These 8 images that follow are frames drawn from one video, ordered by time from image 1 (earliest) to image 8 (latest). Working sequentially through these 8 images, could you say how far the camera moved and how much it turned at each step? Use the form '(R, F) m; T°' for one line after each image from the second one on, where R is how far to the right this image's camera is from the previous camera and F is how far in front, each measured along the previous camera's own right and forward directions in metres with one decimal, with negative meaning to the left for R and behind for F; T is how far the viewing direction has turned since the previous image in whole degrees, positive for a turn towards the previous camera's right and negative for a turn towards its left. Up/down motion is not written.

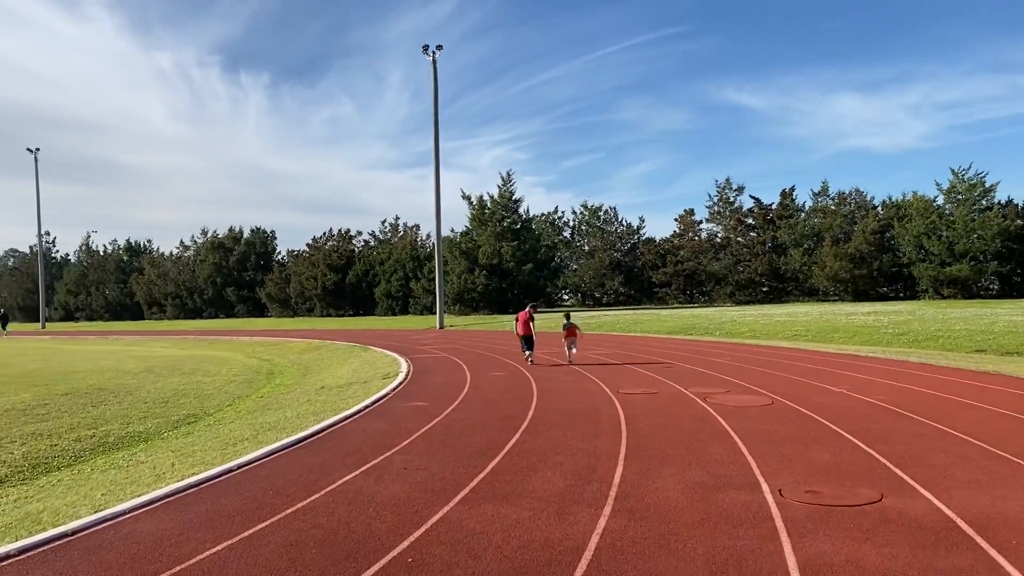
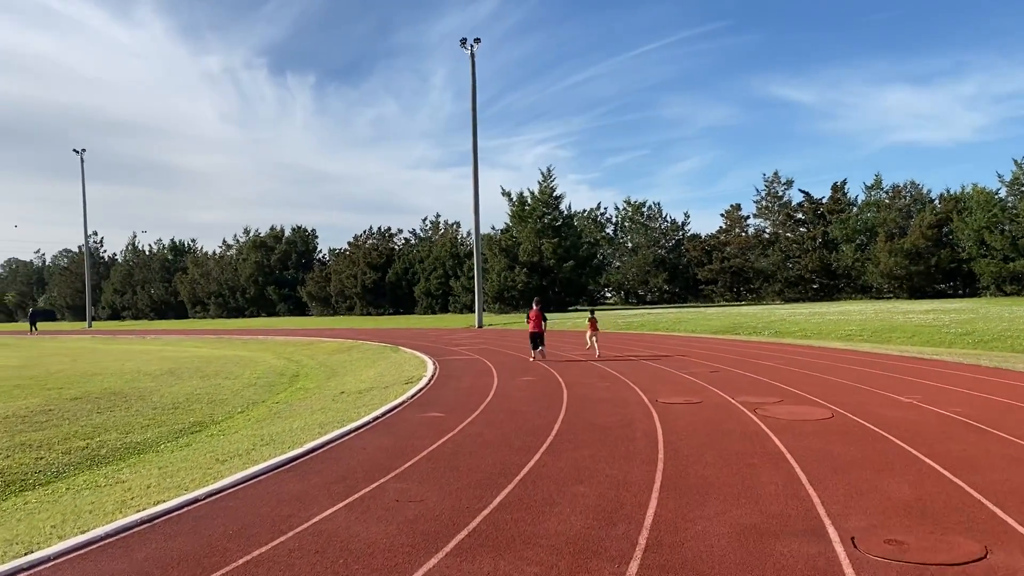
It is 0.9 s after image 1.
(+0.2, +1.2) m; -3°
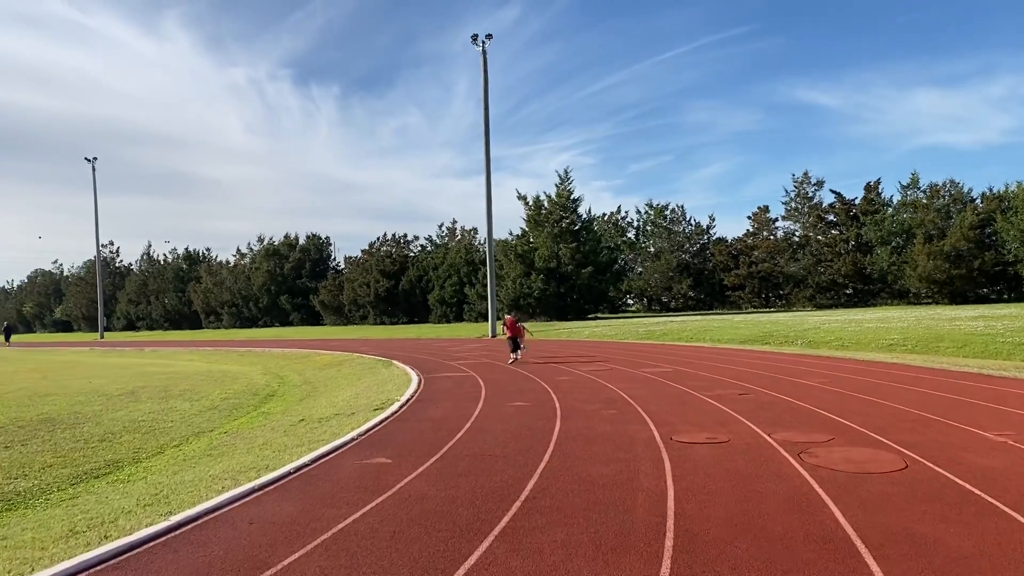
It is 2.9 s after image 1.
(+0.6, +2.5) m; -2°
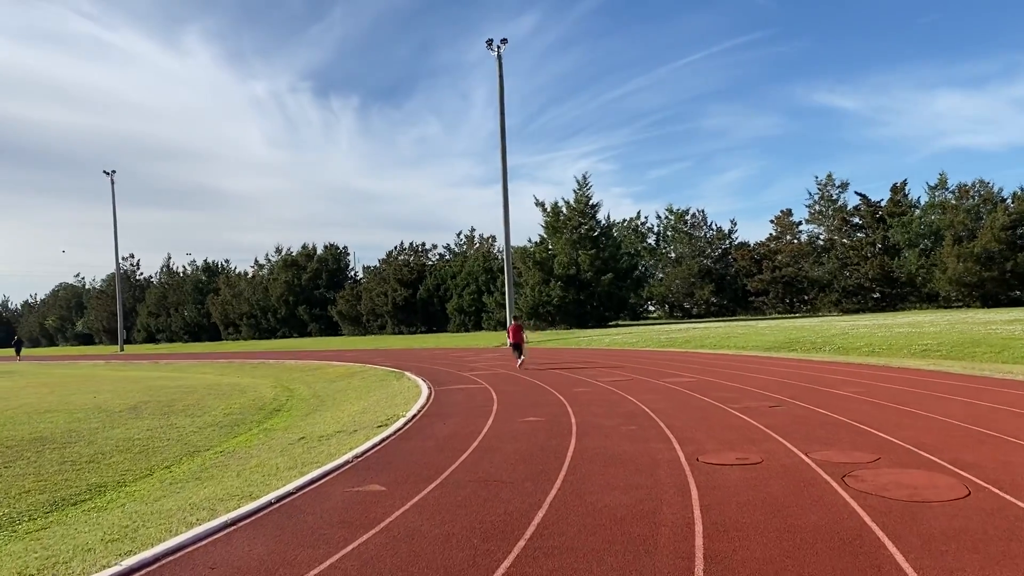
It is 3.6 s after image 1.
(+0.1, +0.9) m; -1°
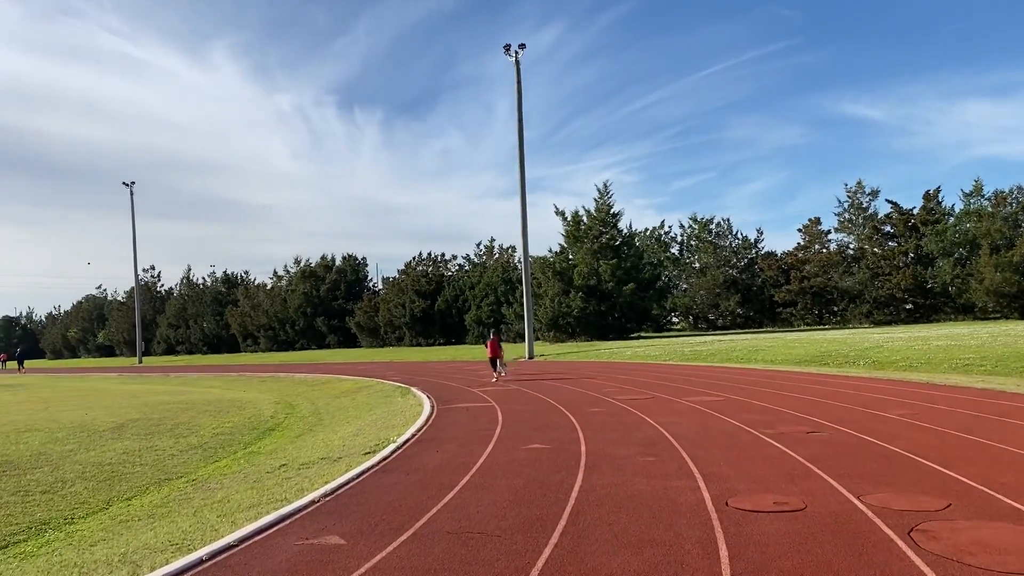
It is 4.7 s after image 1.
(+0.3, +1.3) m; -2°
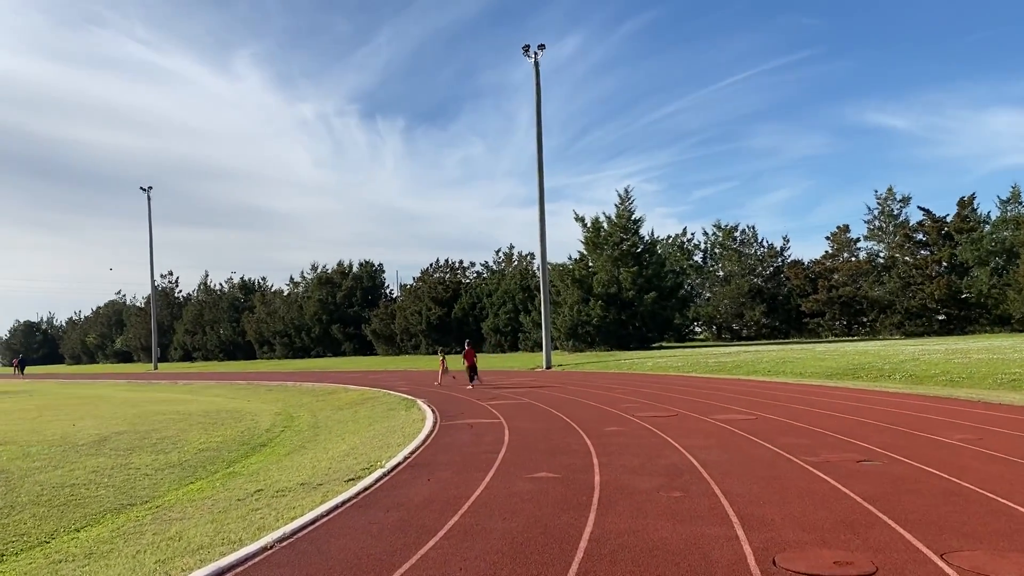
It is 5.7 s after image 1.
(+0.2, +1.4) m; -1°
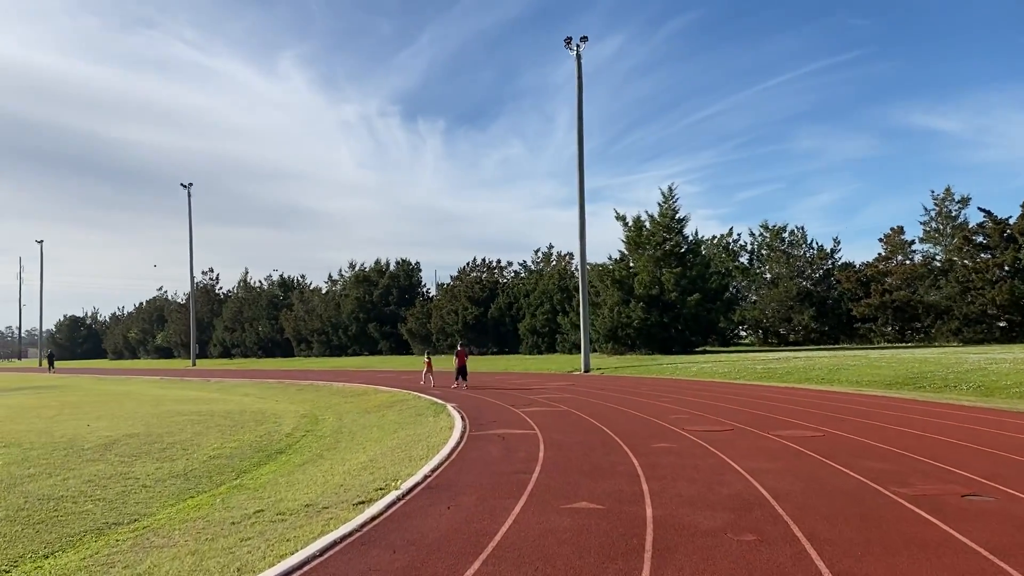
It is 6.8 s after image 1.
(0.0, +1.4) m; -3°
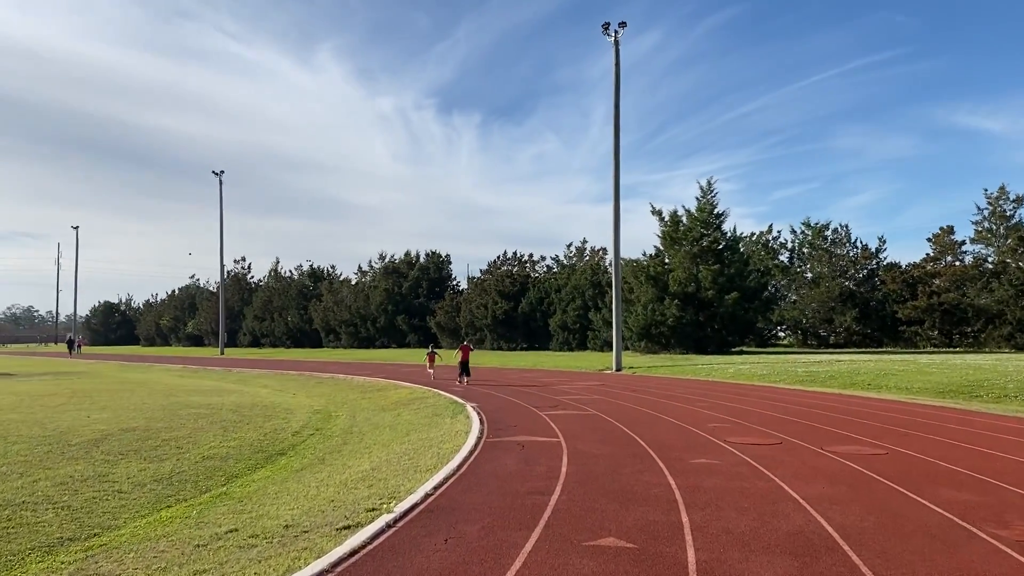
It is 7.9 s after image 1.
(+0.1, +1.4) m; -2°
